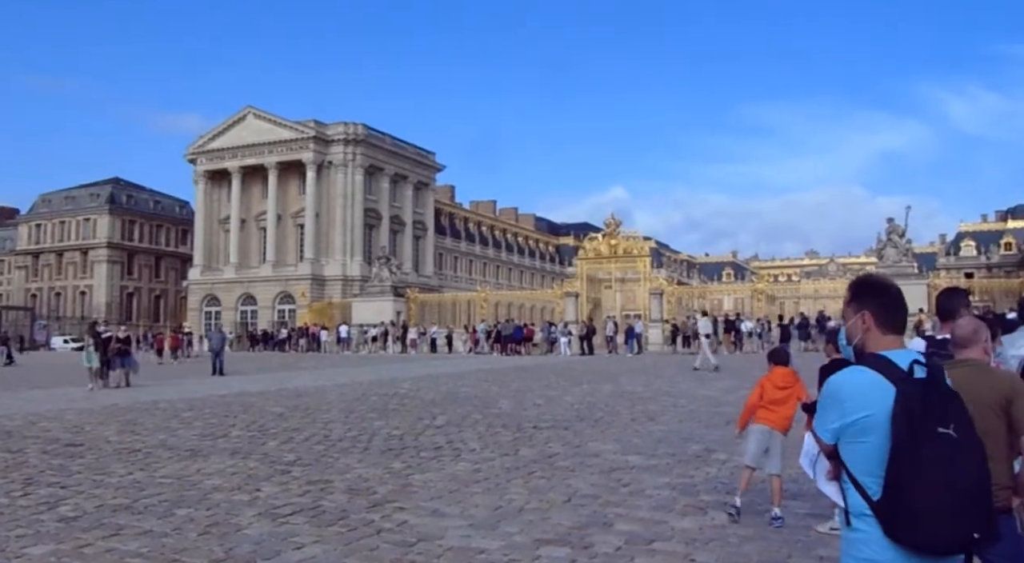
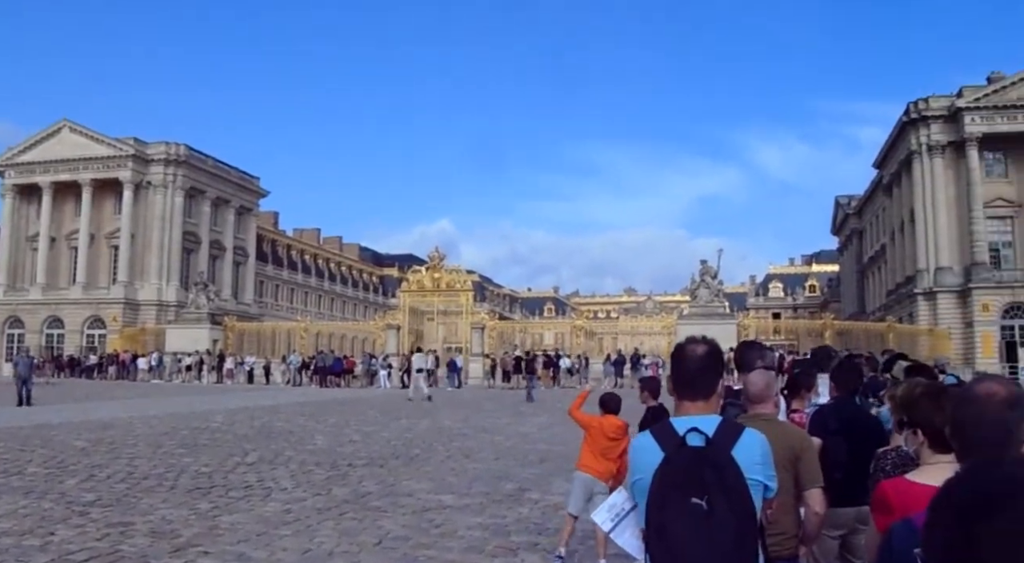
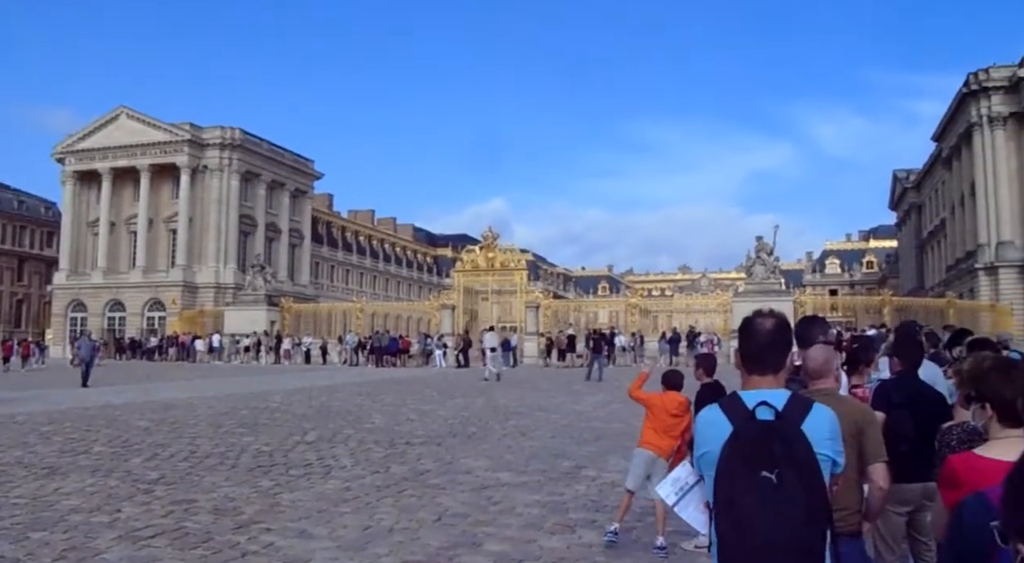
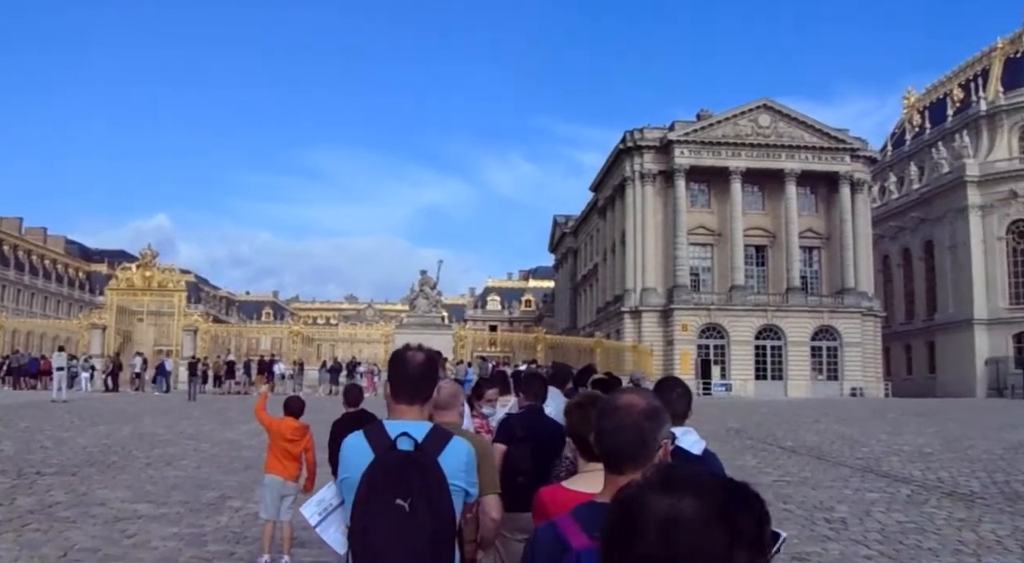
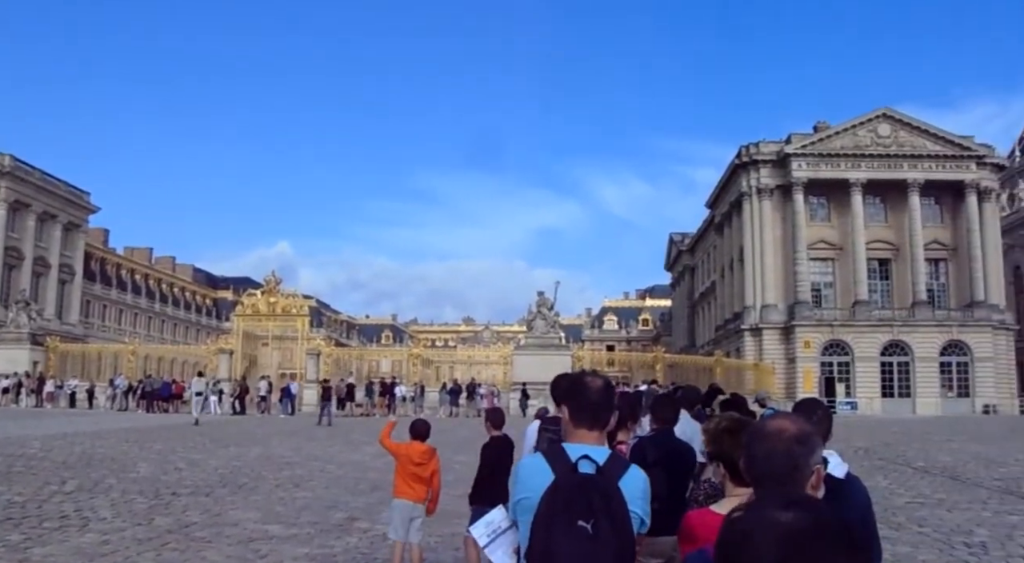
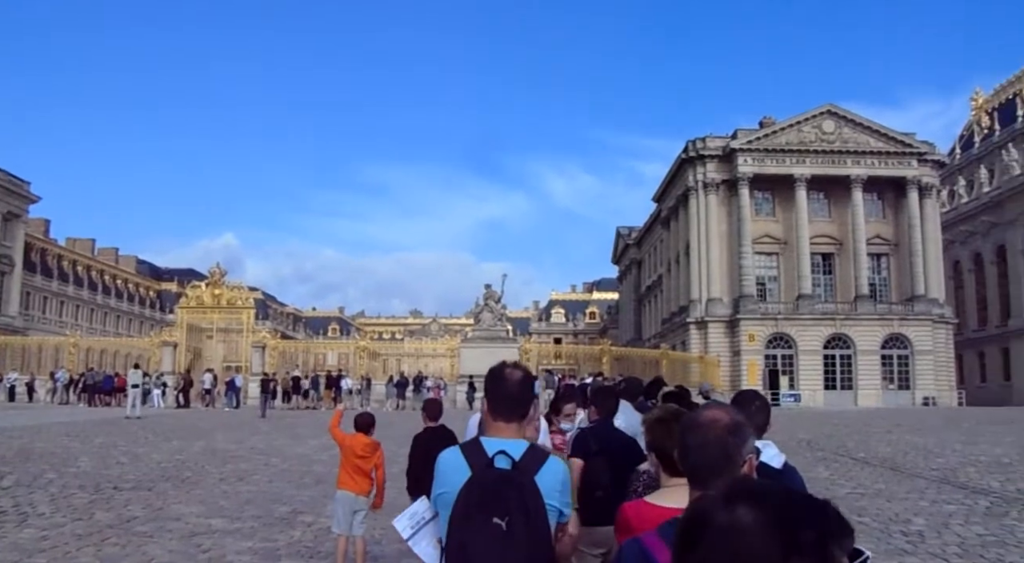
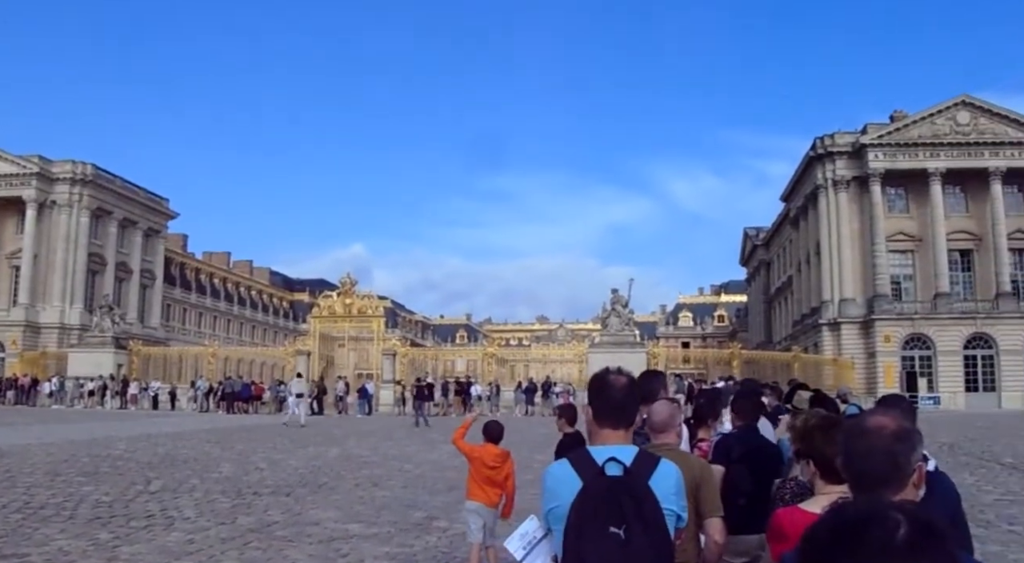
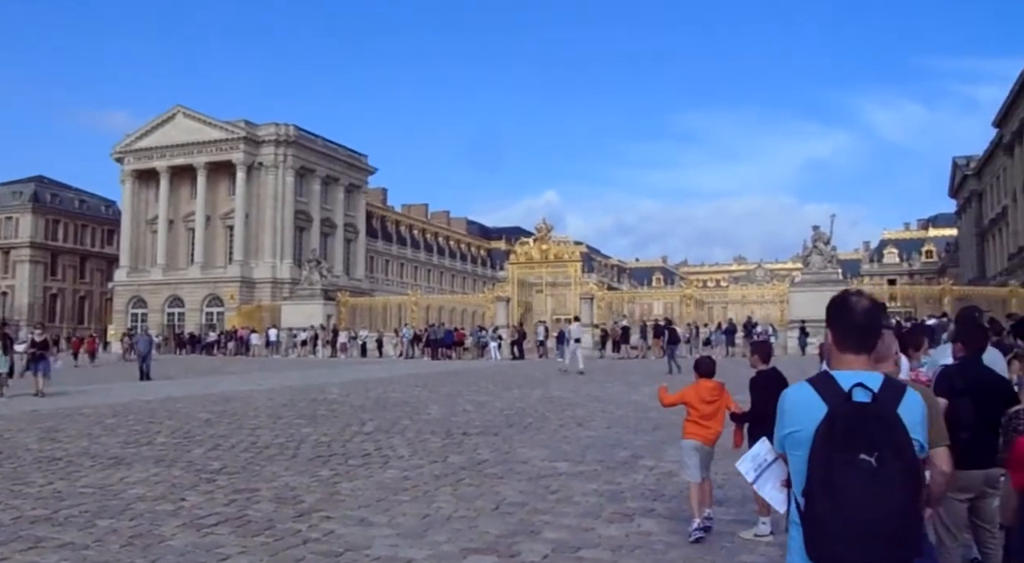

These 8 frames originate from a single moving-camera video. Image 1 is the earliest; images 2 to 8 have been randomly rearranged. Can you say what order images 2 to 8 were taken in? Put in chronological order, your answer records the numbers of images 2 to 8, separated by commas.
8, 3, 2, 7, 5, 6, 4
